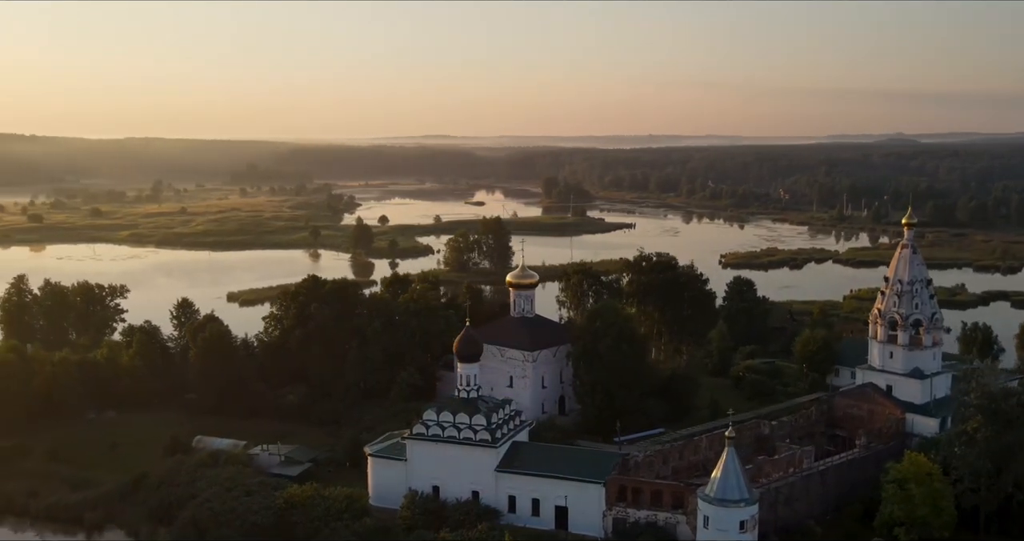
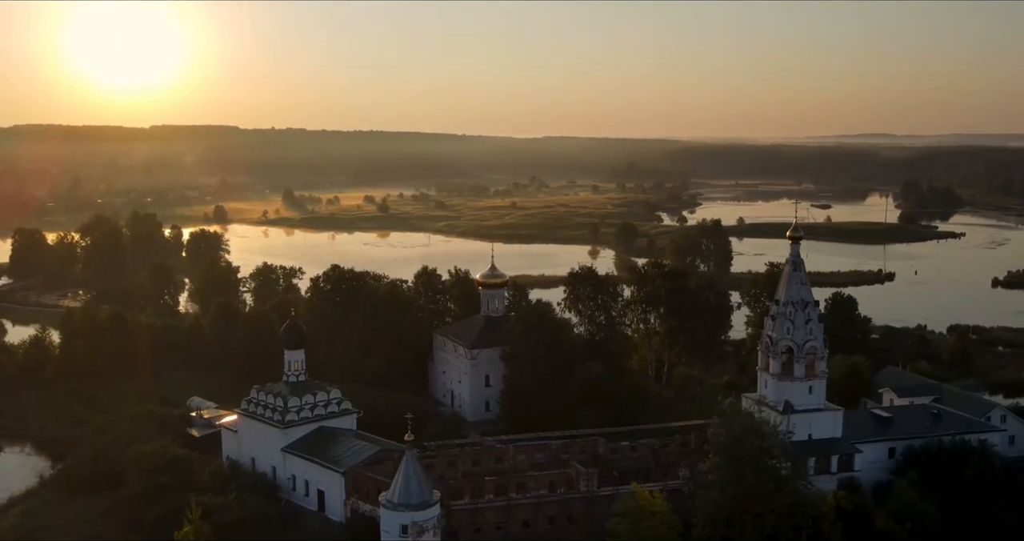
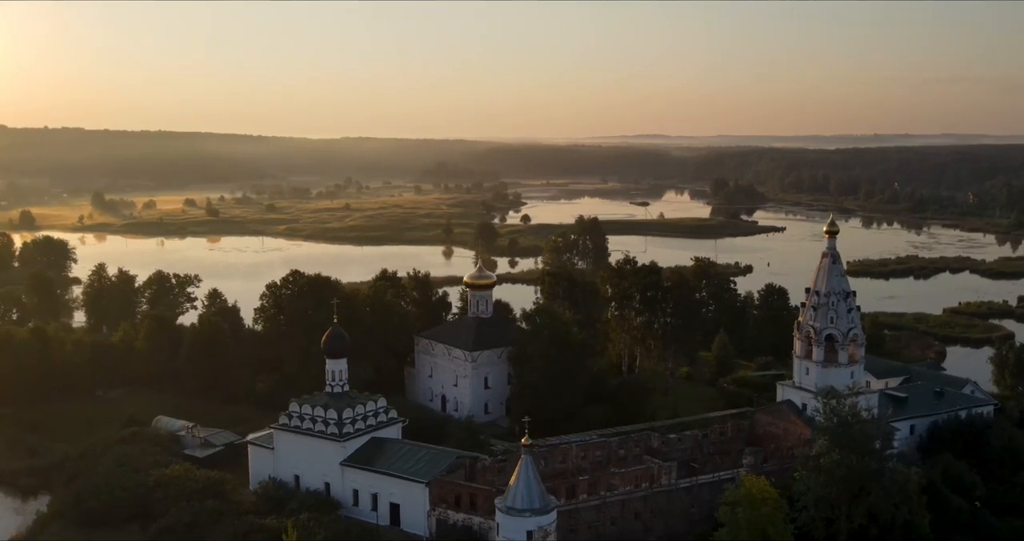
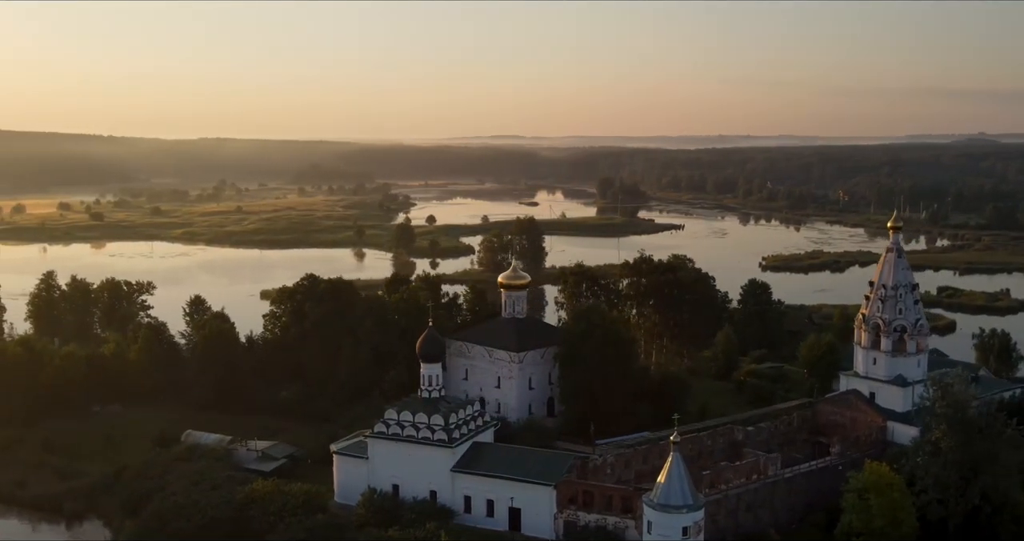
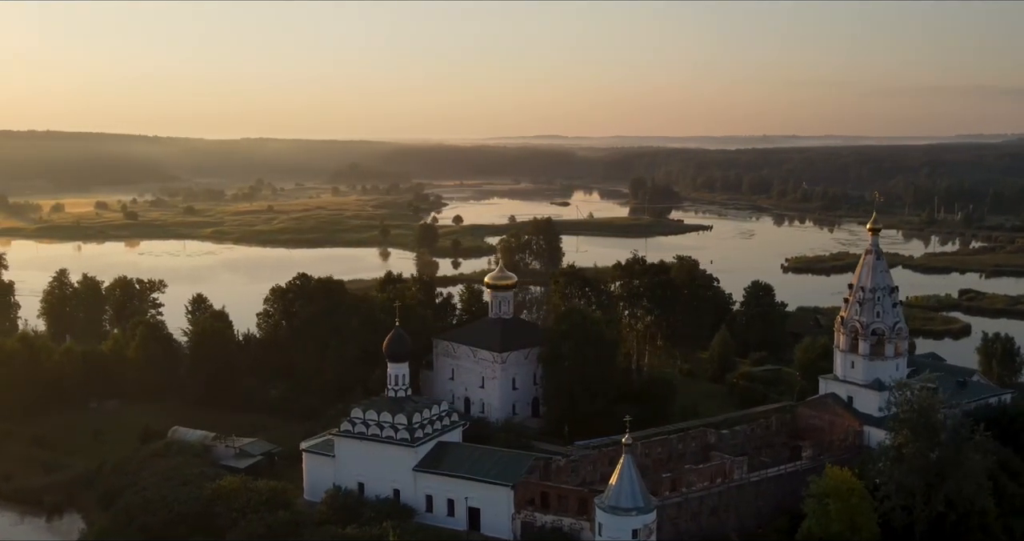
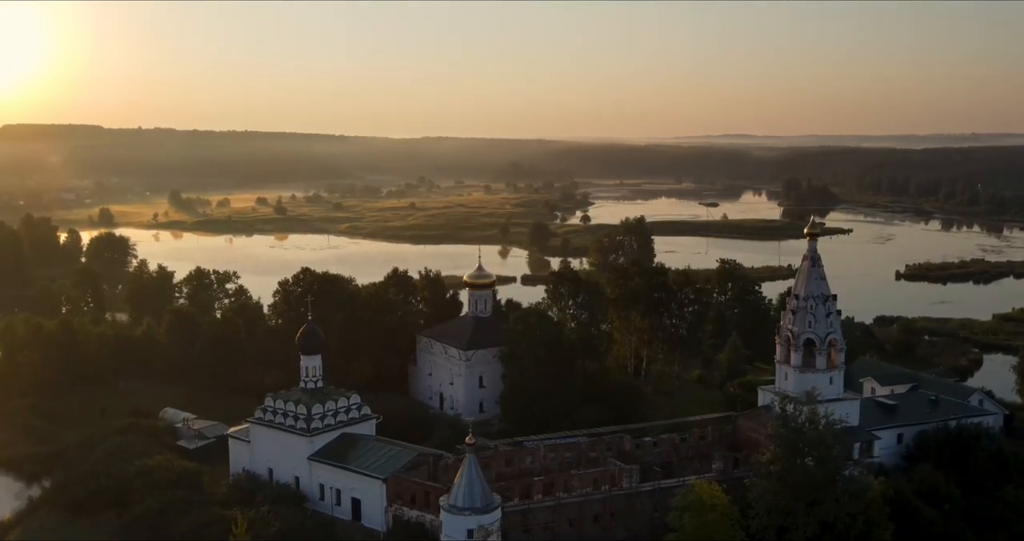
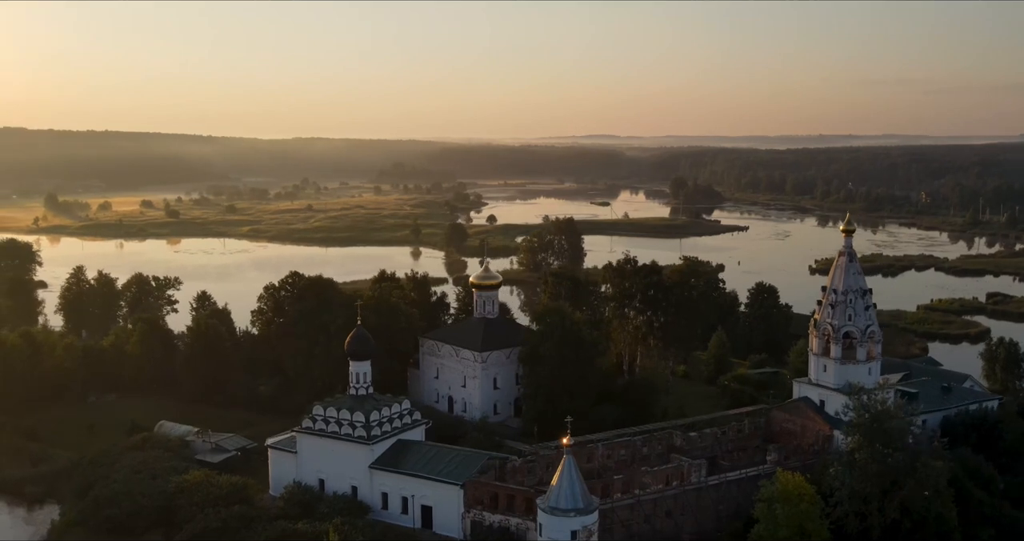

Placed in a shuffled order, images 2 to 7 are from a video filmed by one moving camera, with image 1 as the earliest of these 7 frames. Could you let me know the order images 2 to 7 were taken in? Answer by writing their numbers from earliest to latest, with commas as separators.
4, 5, 7, 3, 6, 2
